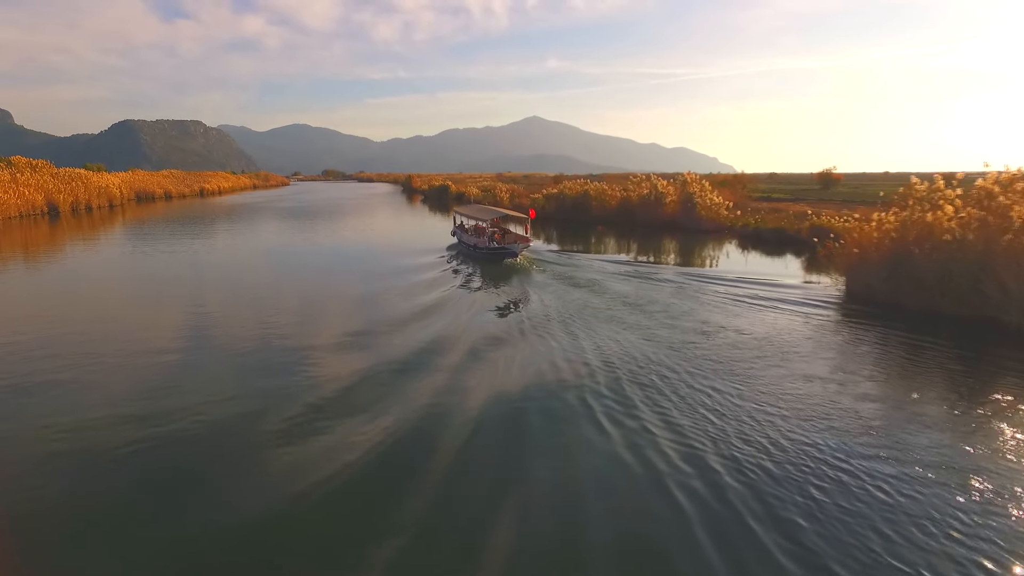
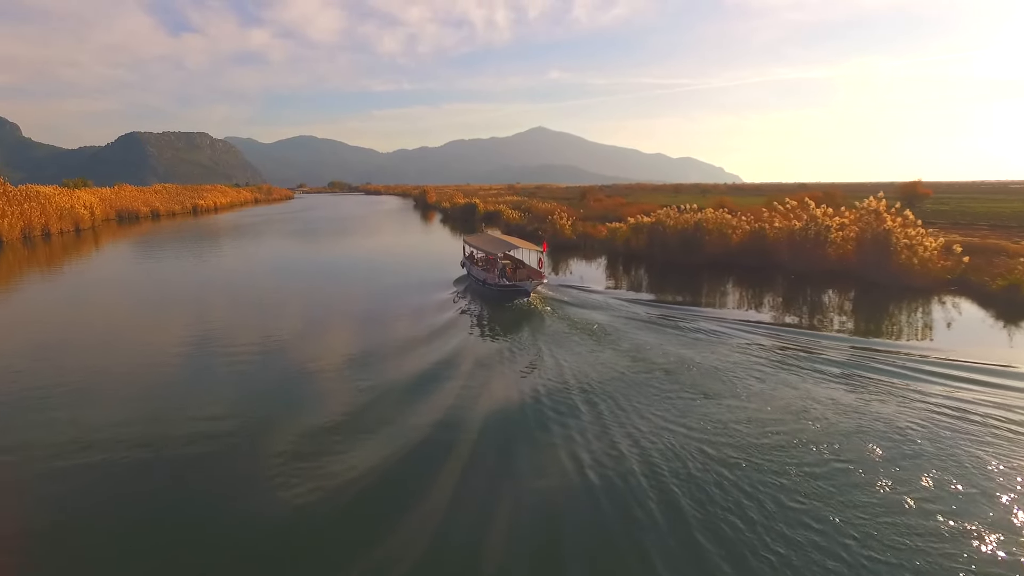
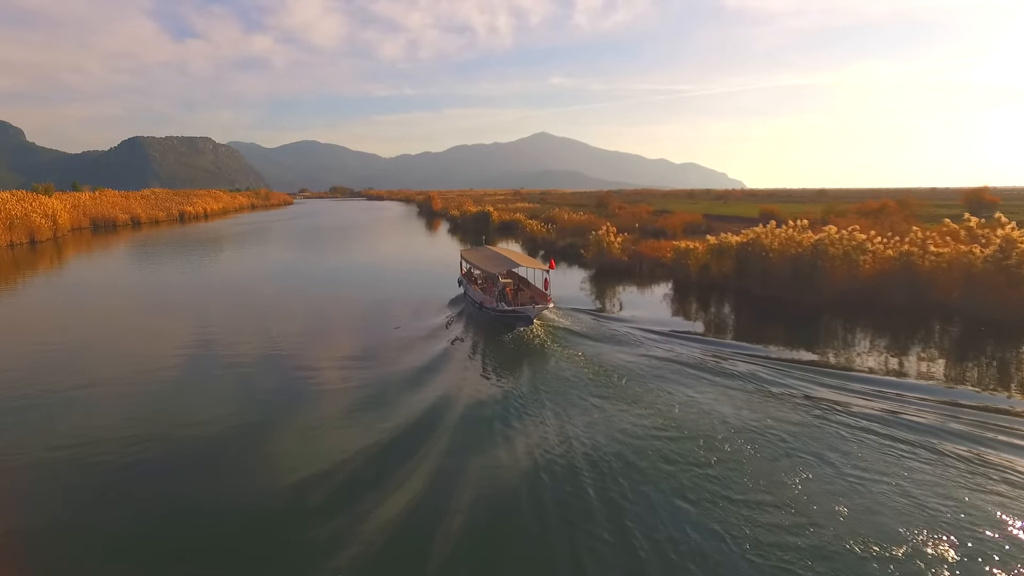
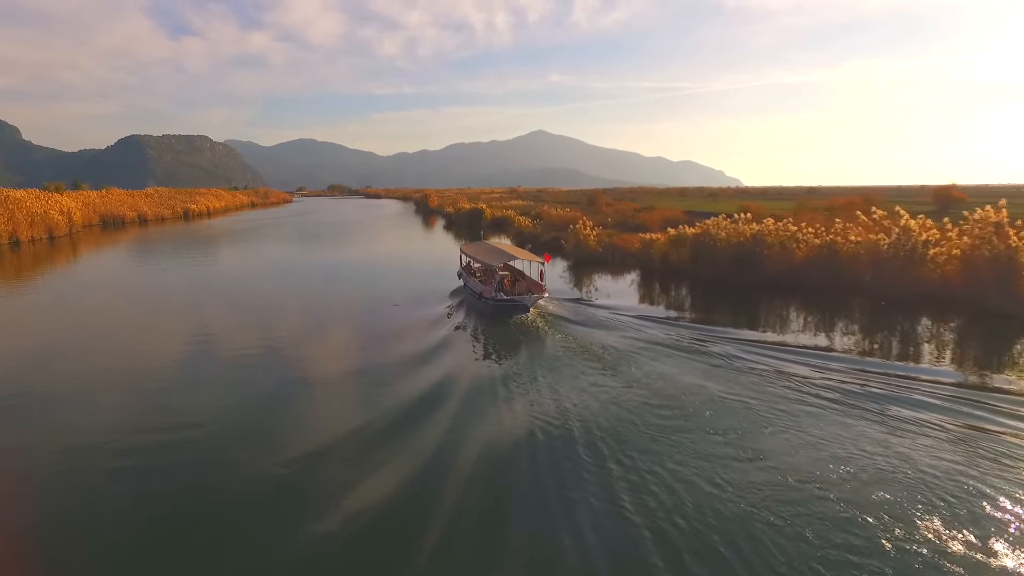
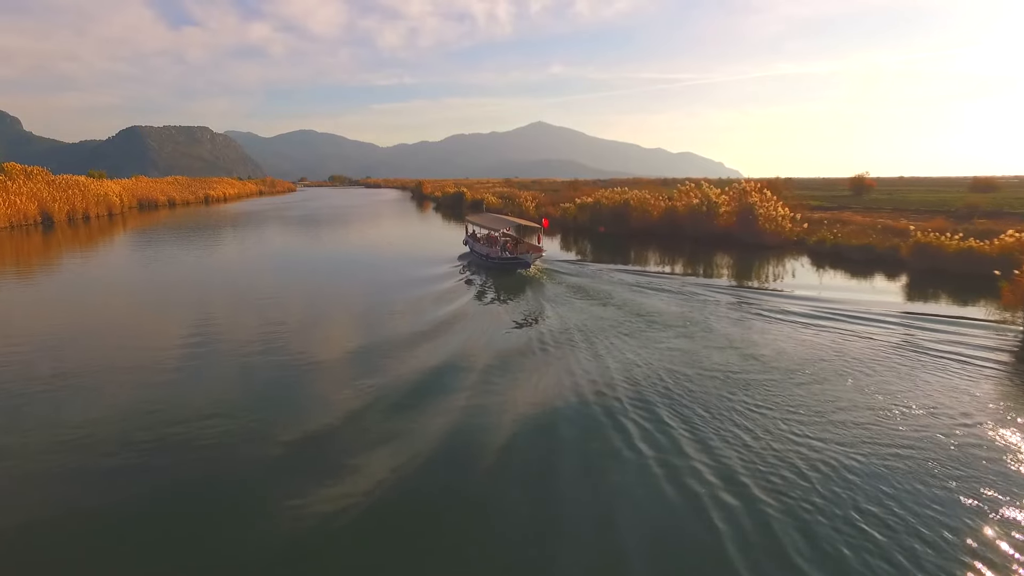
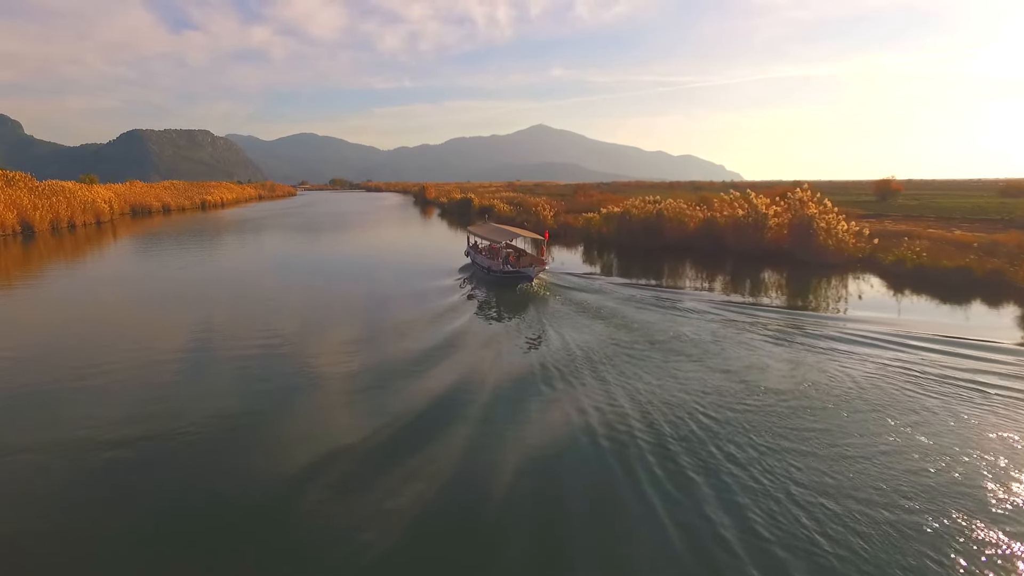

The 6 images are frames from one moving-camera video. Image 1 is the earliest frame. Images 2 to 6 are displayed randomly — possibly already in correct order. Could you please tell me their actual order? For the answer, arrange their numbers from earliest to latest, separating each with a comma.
5, 6, 2, 4, 3
